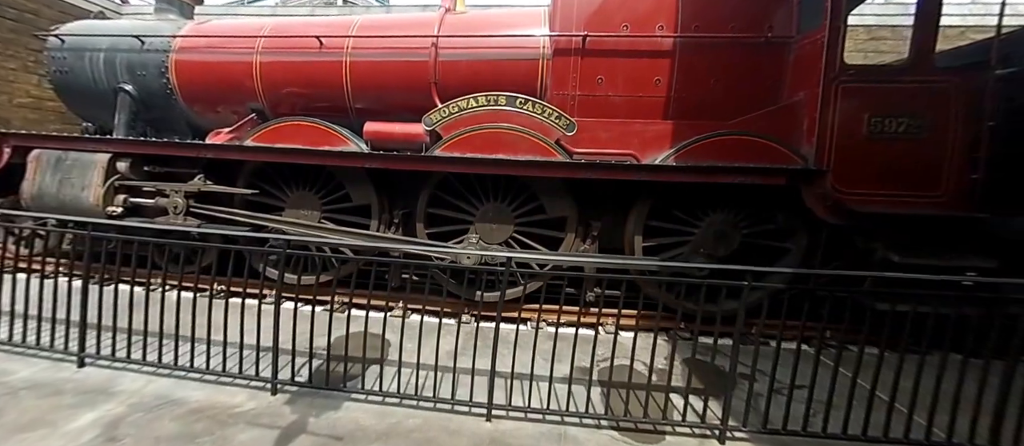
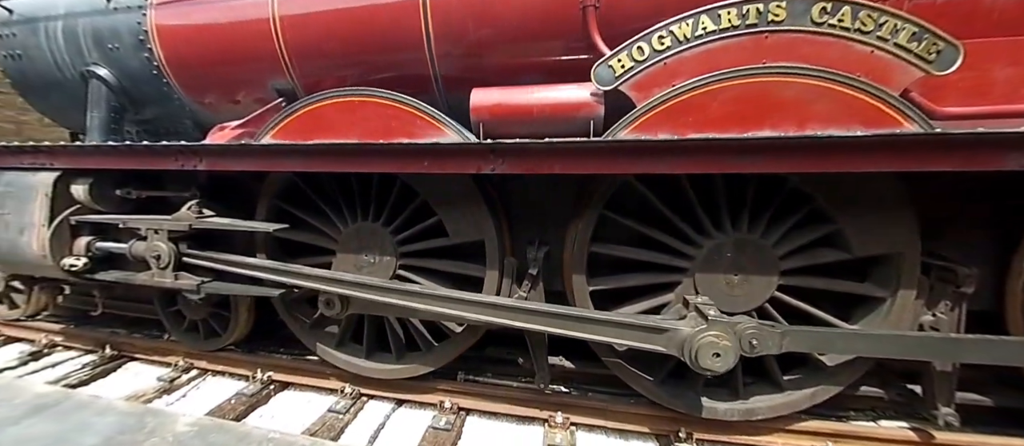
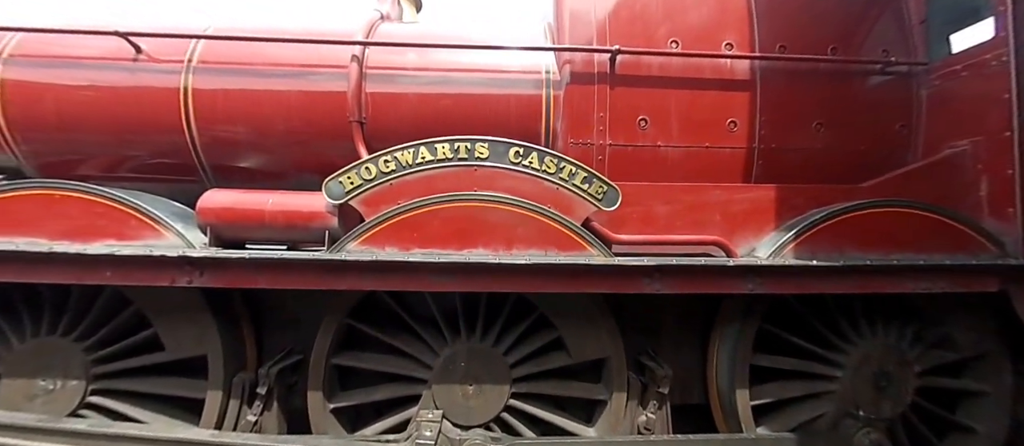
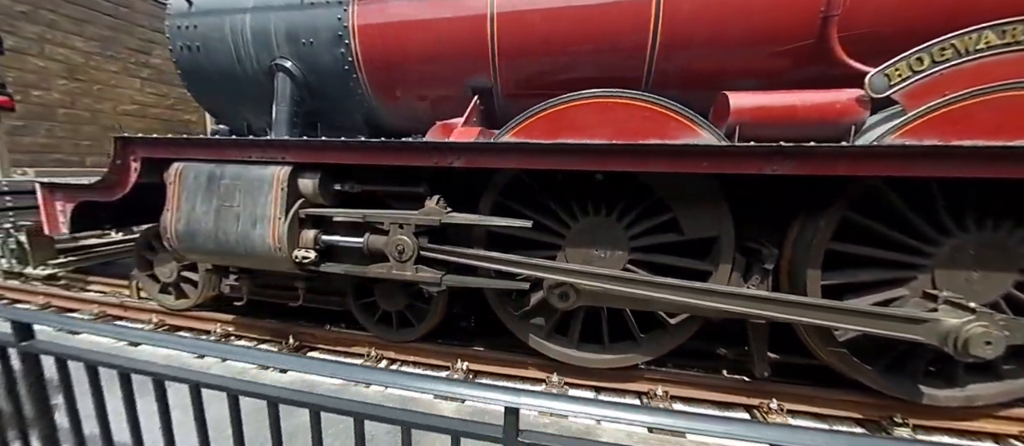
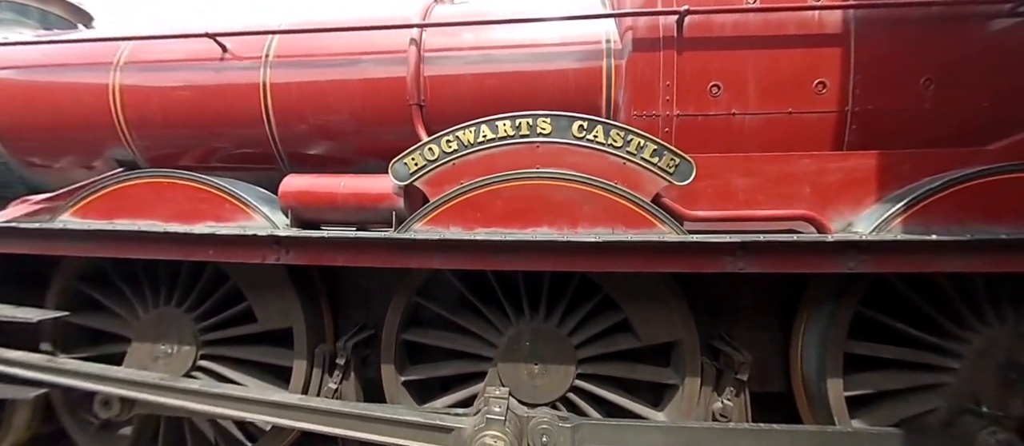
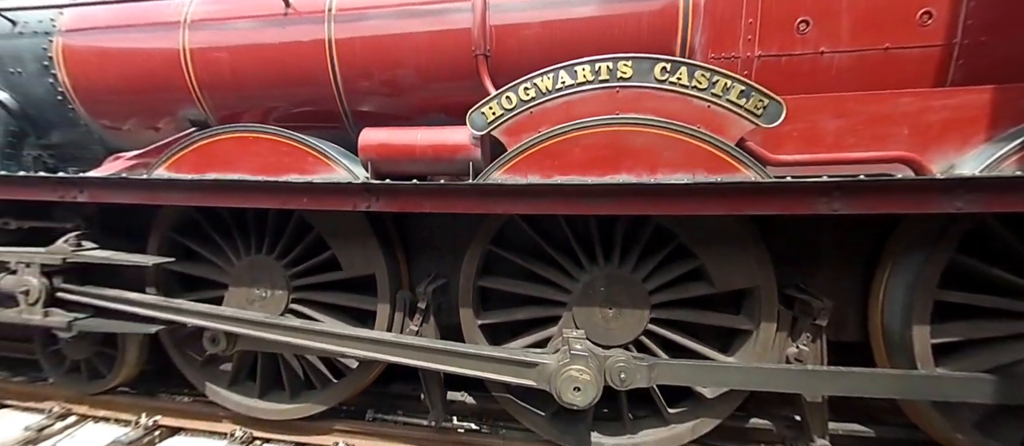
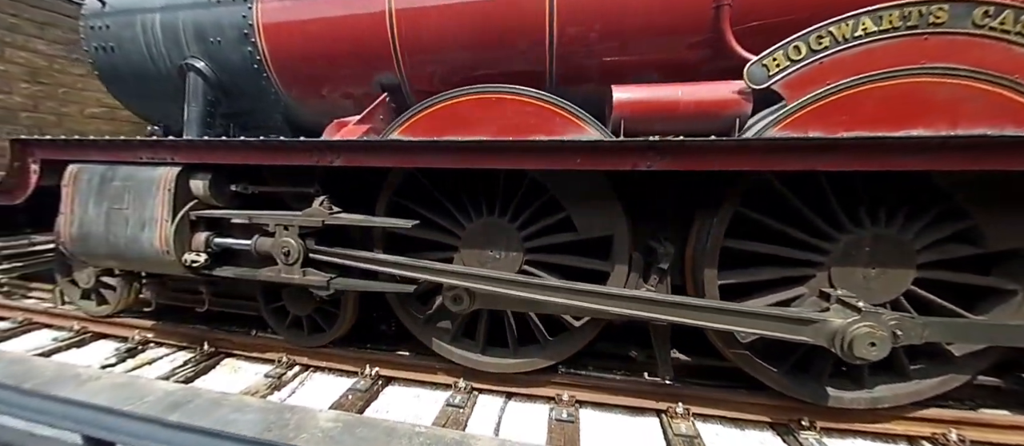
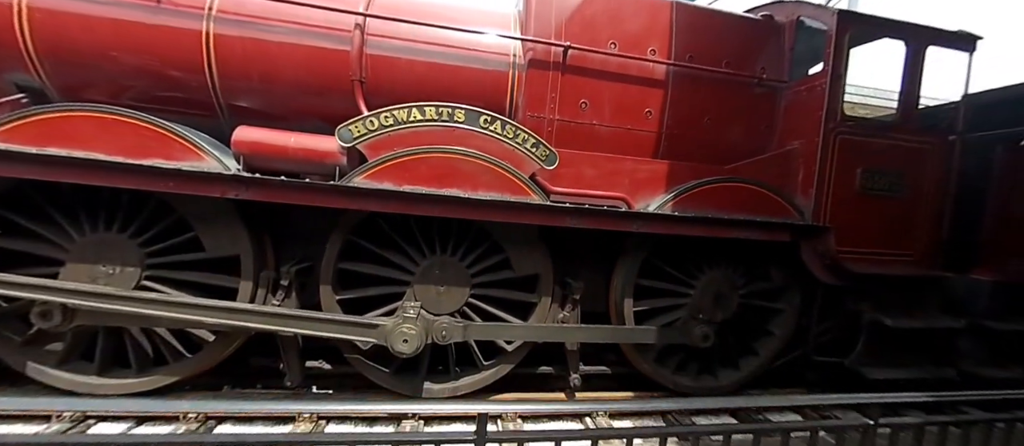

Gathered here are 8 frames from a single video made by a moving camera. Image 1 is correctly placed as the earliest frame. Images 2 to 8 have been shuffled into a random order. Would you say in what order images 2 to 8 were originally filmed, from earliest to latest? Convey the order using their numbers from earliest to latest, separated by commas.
8, 3, 5, 6, 2, 7, 4
